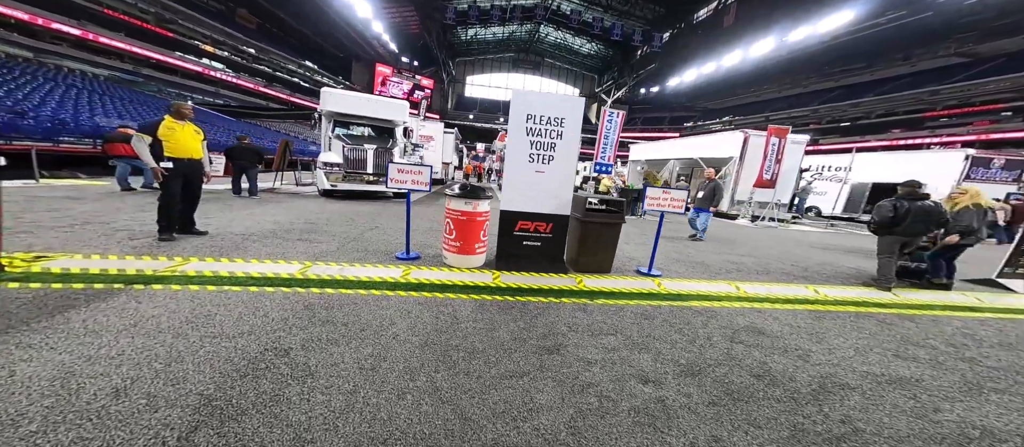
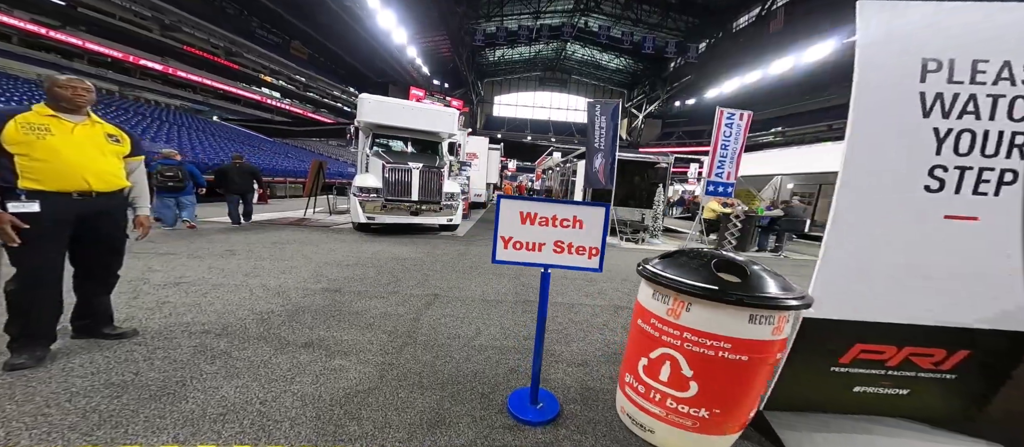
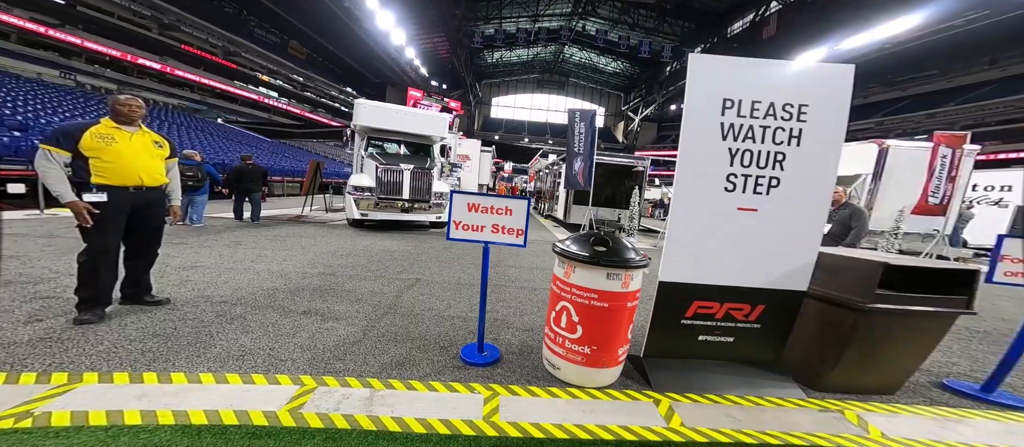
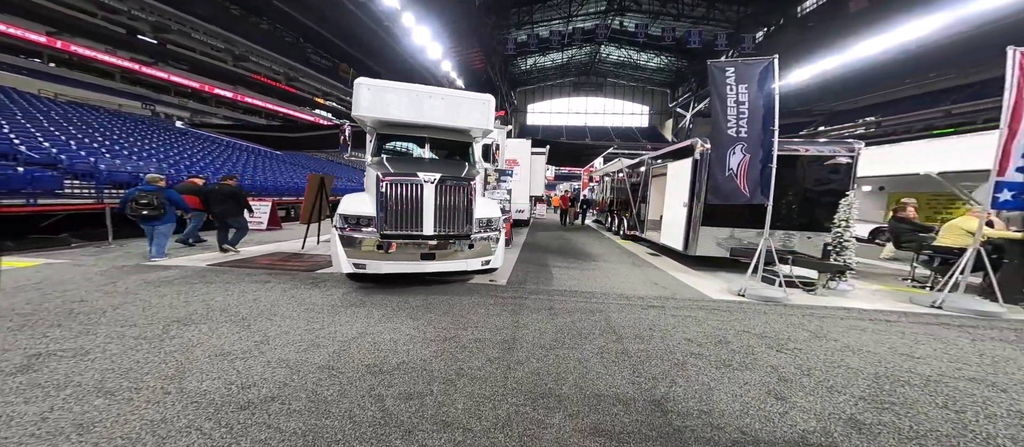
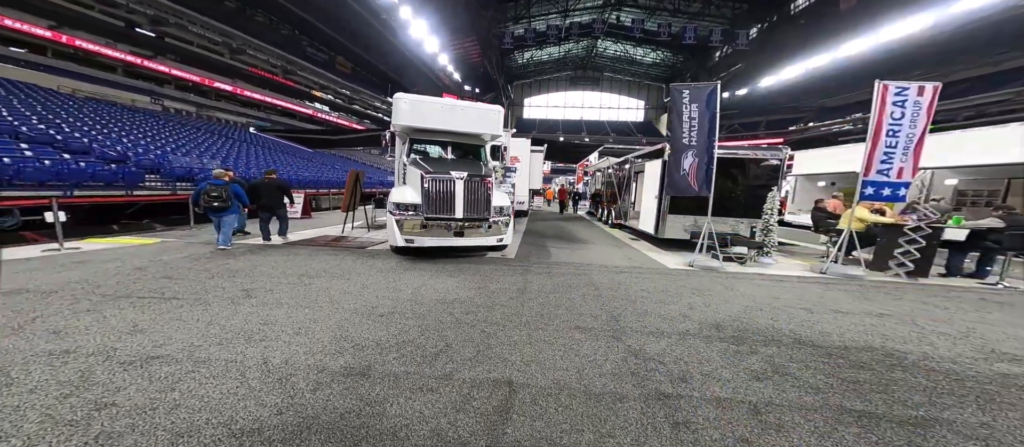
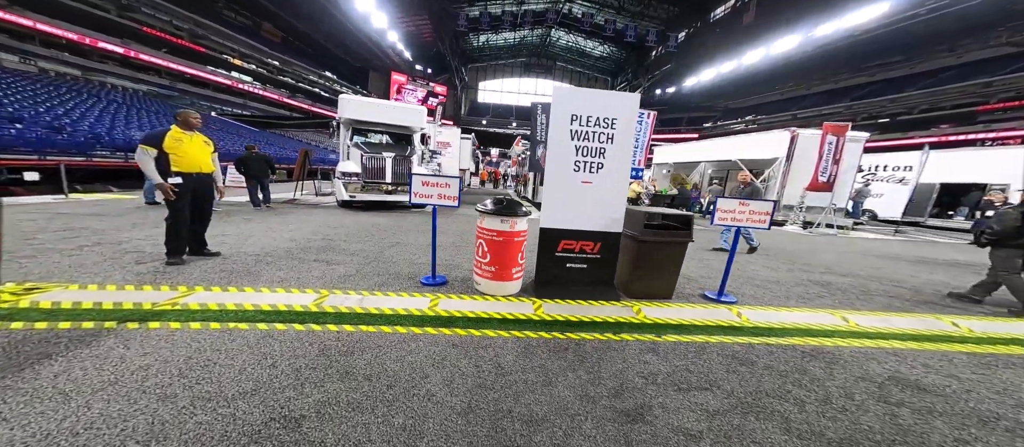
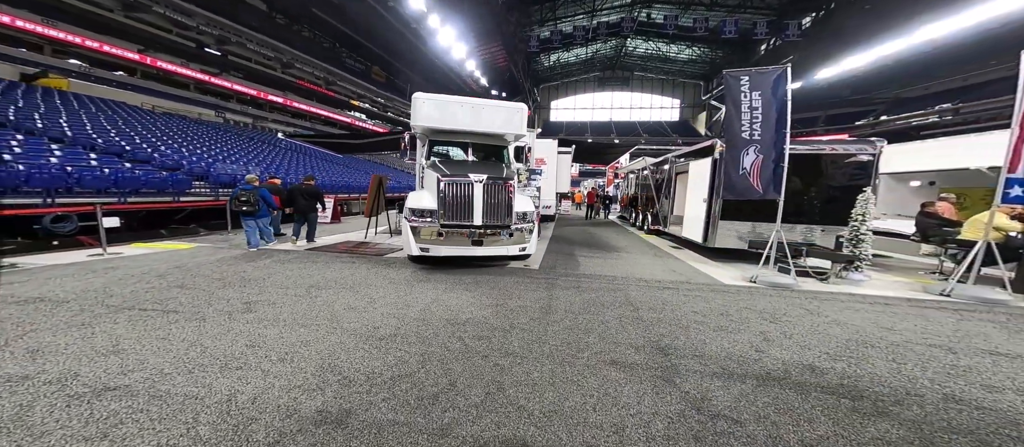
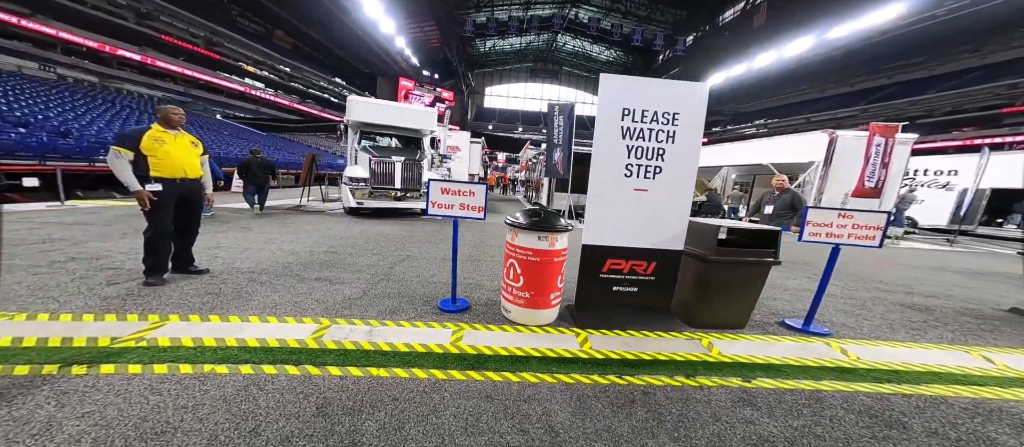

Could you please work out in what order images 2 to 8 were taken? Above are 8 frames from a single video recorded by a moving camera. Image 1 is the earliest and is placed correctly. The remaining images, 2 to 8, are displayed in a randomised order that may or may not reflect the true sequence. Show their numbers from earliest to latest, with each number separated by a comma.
6, 8, 3, 2, 5, 7, 4
